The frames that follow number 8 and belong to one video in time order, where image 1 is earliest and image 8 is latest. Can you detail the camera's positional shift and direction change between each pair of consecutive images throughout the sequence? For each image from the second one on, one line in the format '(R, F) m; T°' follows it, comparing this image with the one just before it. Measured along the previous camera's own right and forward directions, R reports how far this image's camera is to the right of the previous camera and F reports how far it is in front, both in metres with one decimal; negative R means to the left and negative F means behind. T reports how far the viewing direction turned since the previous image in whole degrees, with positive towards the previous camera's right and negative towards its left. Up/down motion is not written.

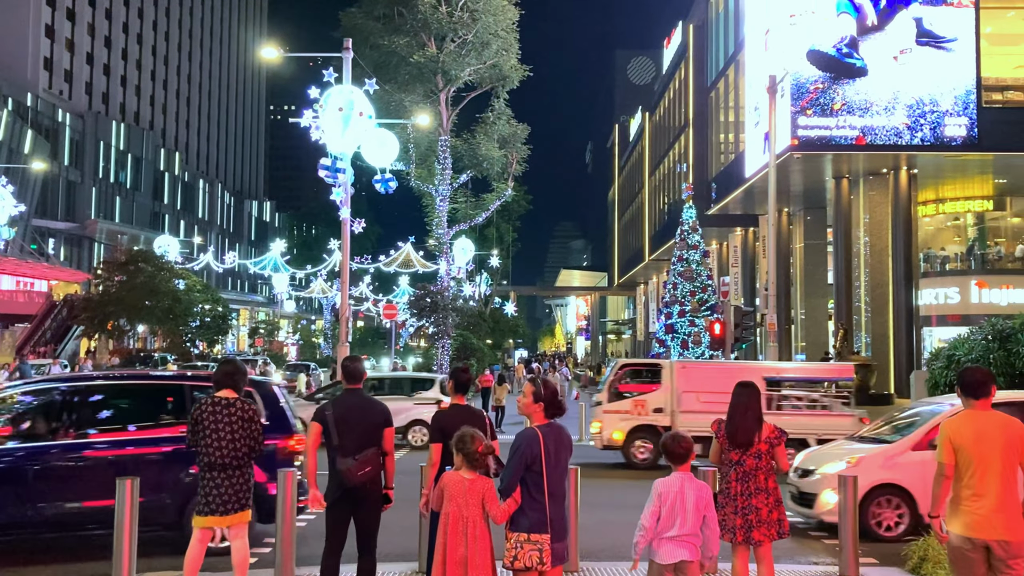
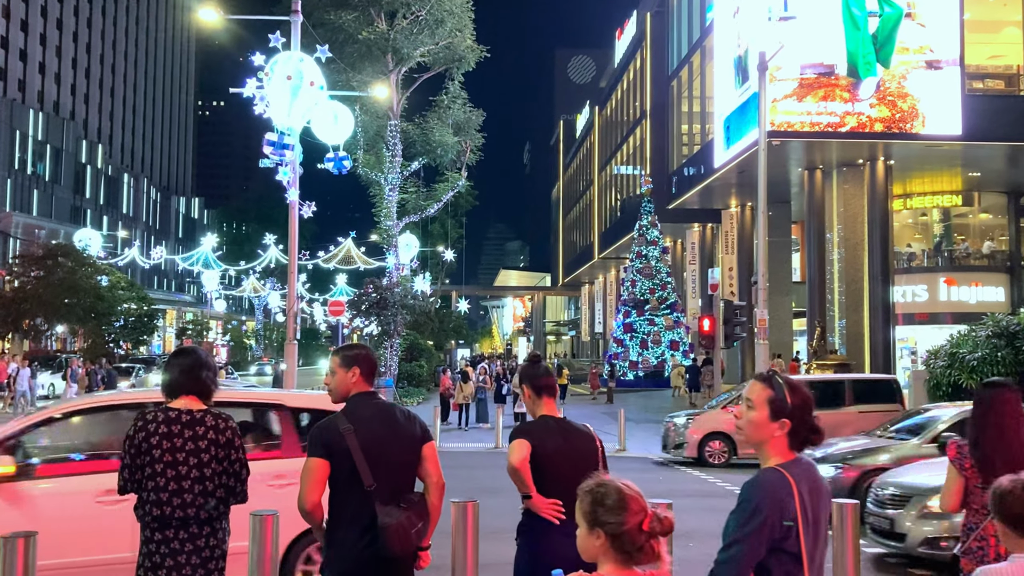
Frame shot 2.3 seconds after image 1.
(-0.7, +2.0) m; +4°
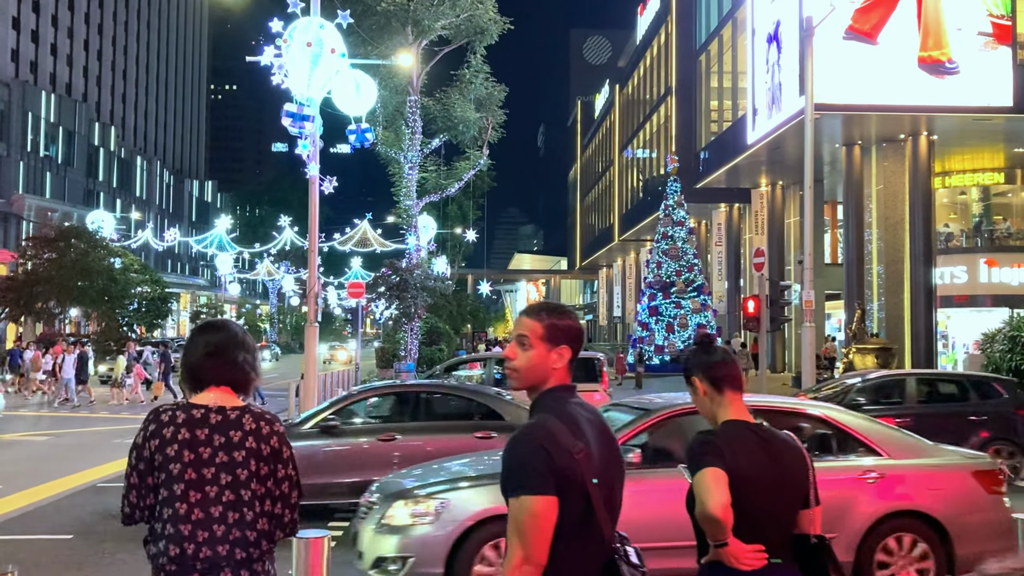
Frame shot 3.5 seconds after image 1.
(-0.4, +1.0) m; -1°
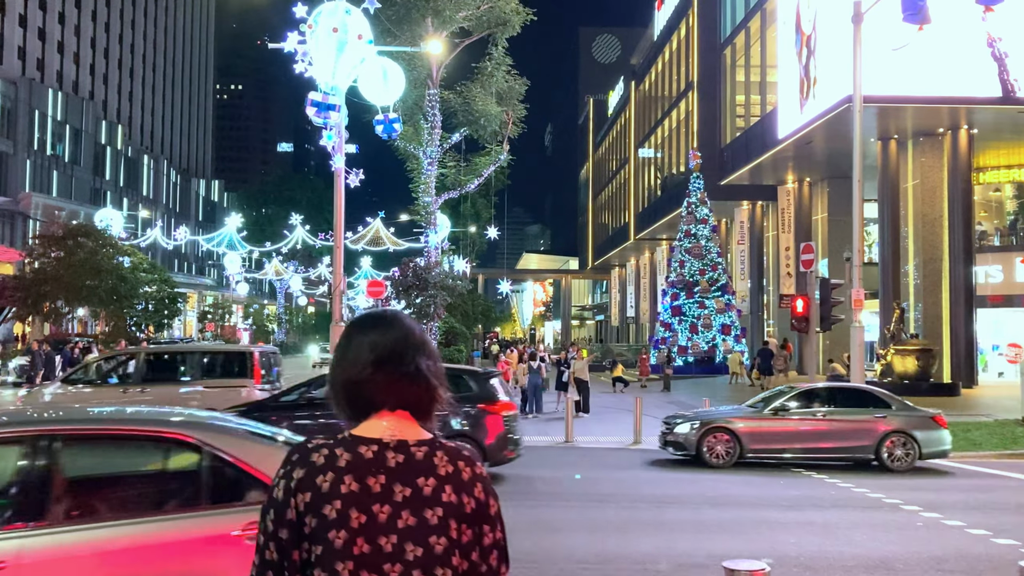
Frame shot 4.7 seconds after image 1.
(-0.6, +0.8) m; 0°
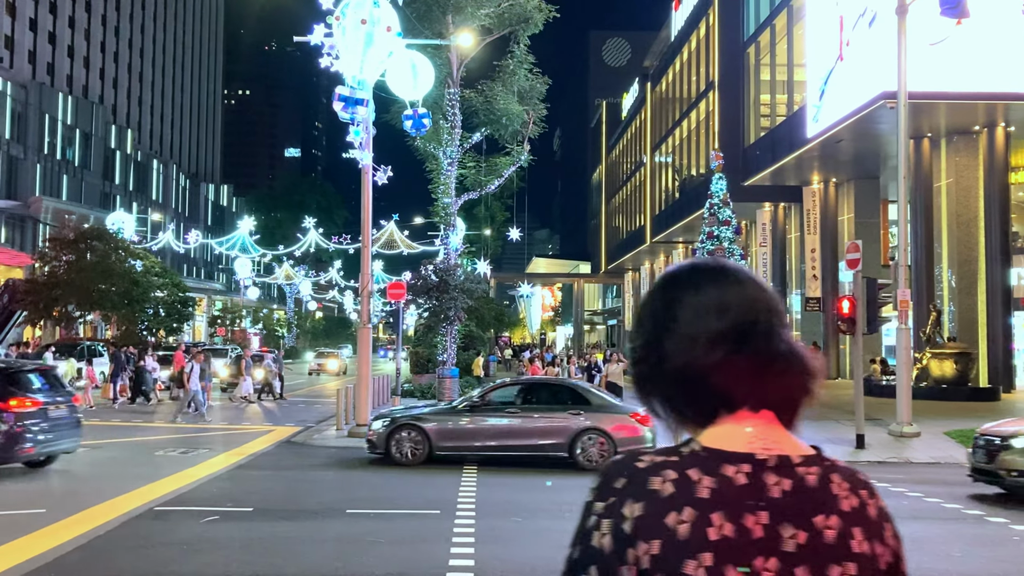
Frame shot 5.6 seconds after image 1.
(-0.5, +0.6) m; 0°
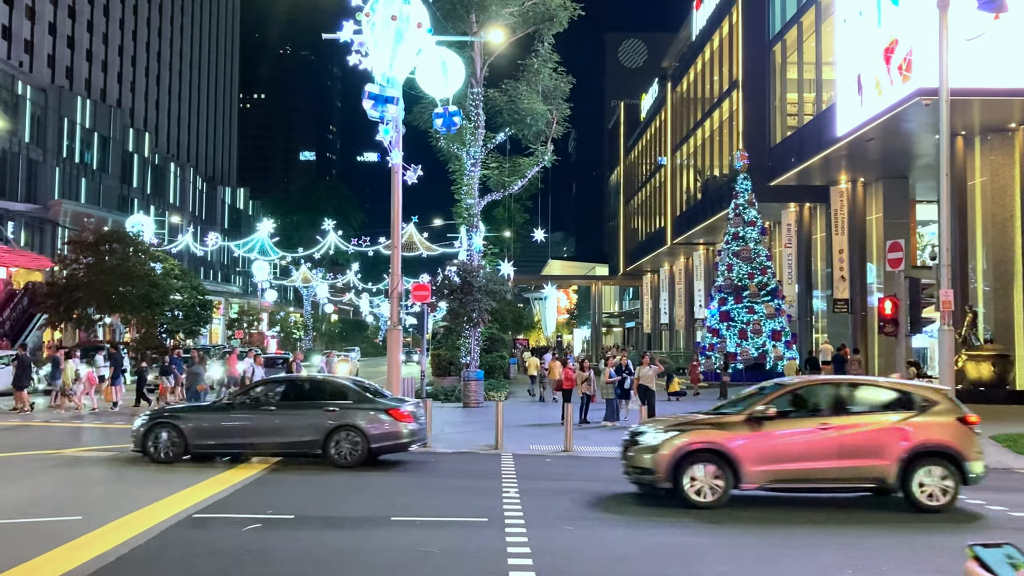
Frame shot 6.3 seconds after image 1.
(-0.3, +0.3) m; -1°
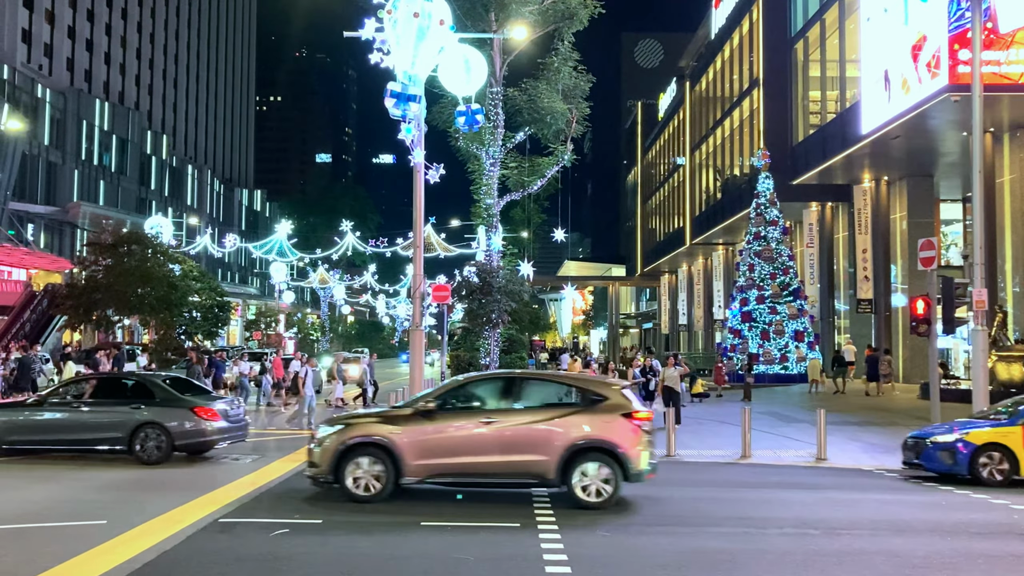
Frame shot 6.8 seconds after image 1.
(-0.1, +0.2) m; -1°
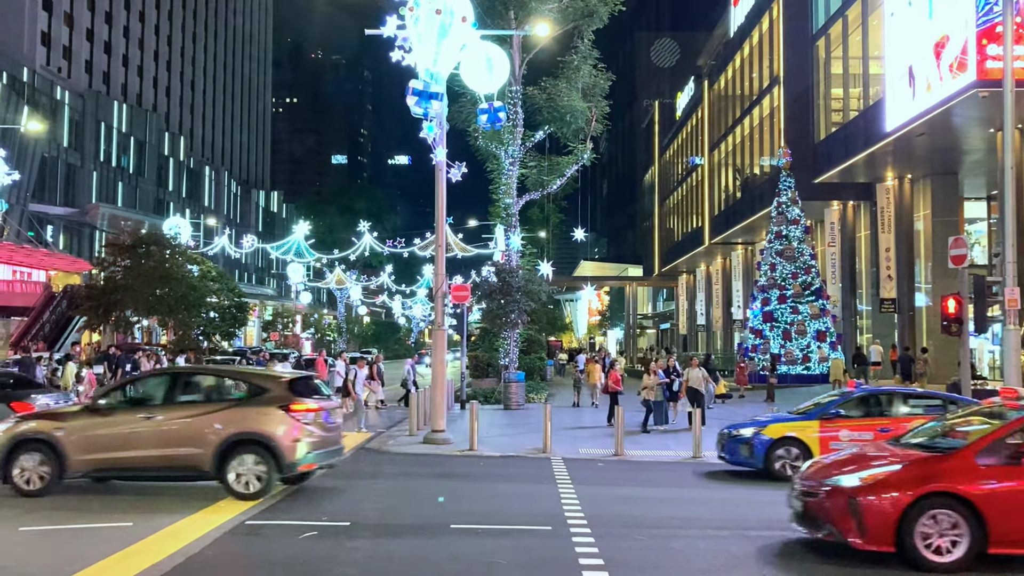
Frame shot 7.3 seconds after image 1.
(-0.1, +0.2) m; -1°
